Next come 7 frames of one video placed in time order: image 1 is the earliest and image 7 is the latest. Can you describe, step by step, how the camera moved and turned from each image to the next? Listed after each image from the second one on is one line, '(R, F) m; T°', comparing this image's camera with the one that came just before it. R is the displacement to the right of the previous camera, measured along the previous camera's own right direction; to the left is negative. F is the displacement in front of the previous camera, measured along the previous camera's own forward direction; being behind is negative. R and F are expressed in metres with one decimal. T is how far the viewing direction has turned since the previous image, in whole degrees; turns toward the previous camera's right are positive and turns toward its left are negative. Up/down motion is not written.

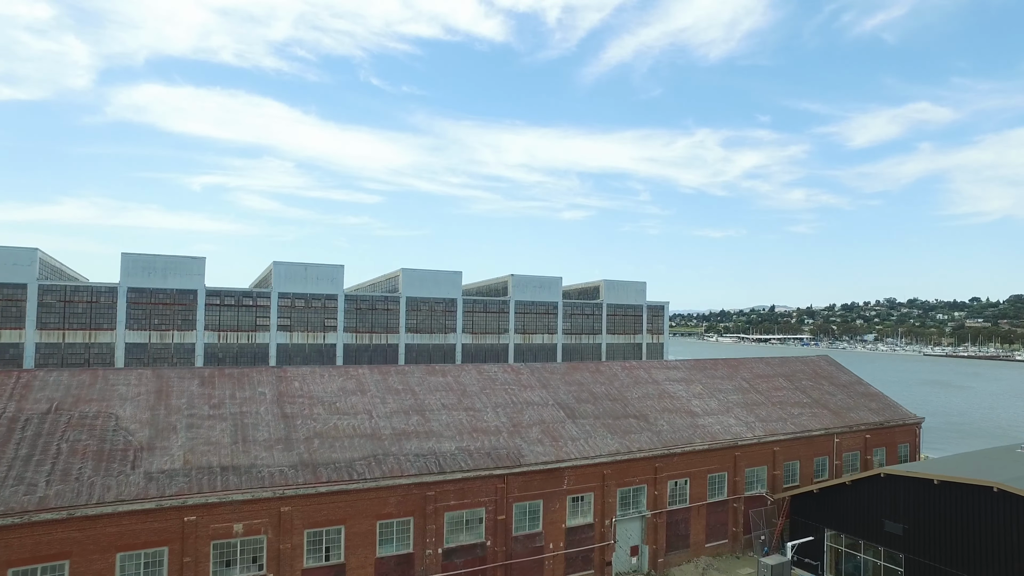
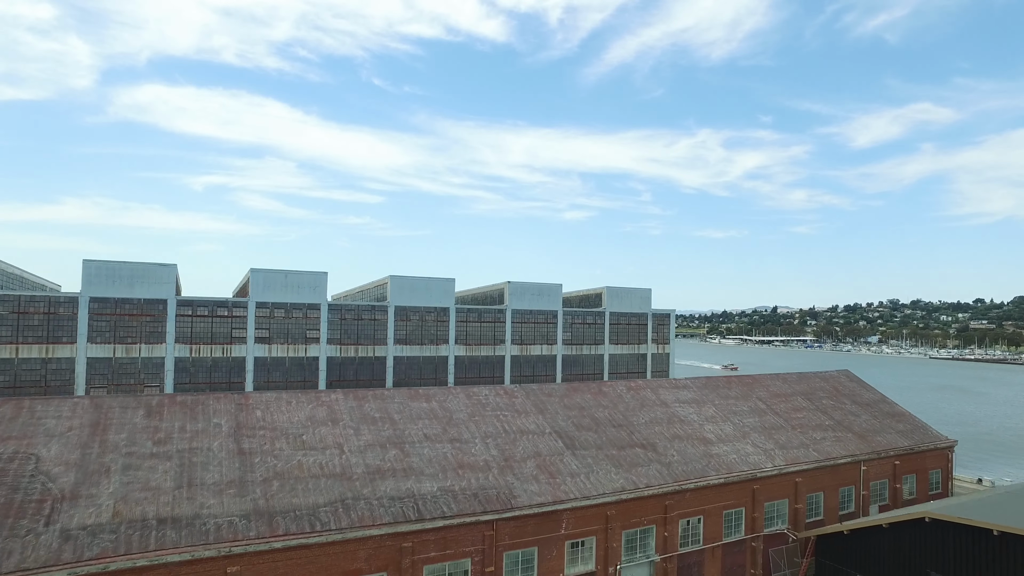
(+0.3, +2.7) m; 0°
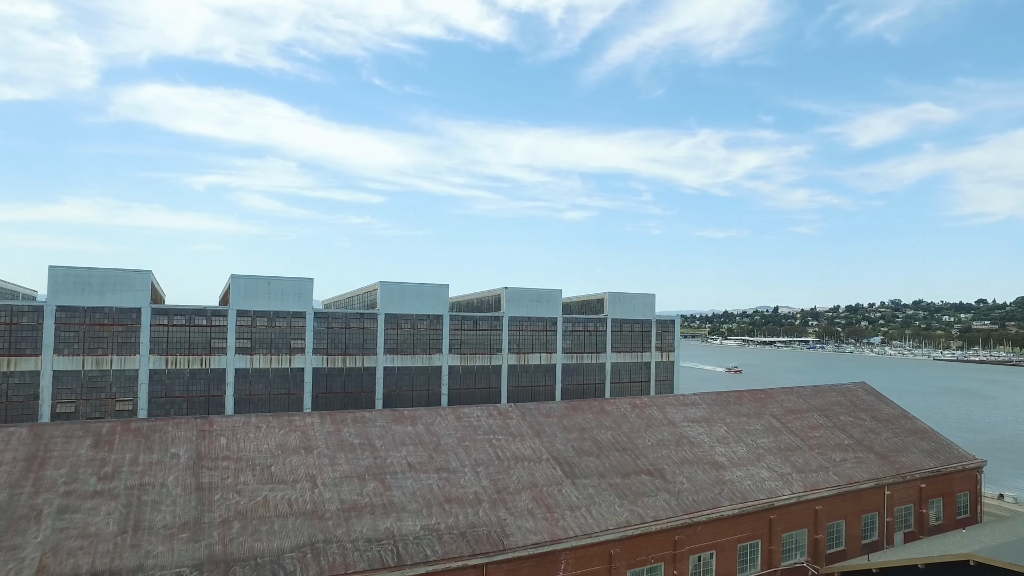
(+0.2, +2.0) m; 0°
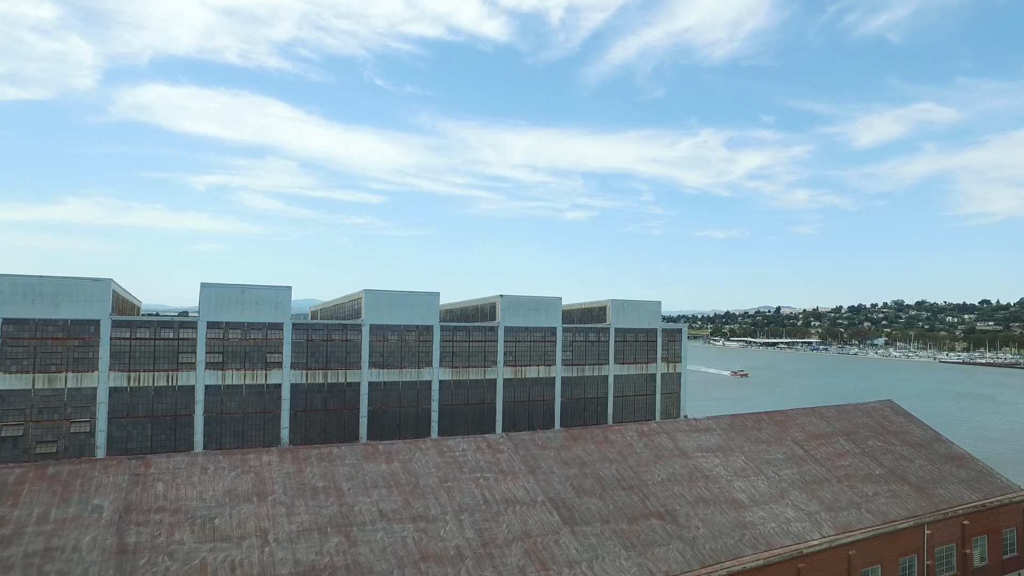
(+0.3, +2.7) m; 0°
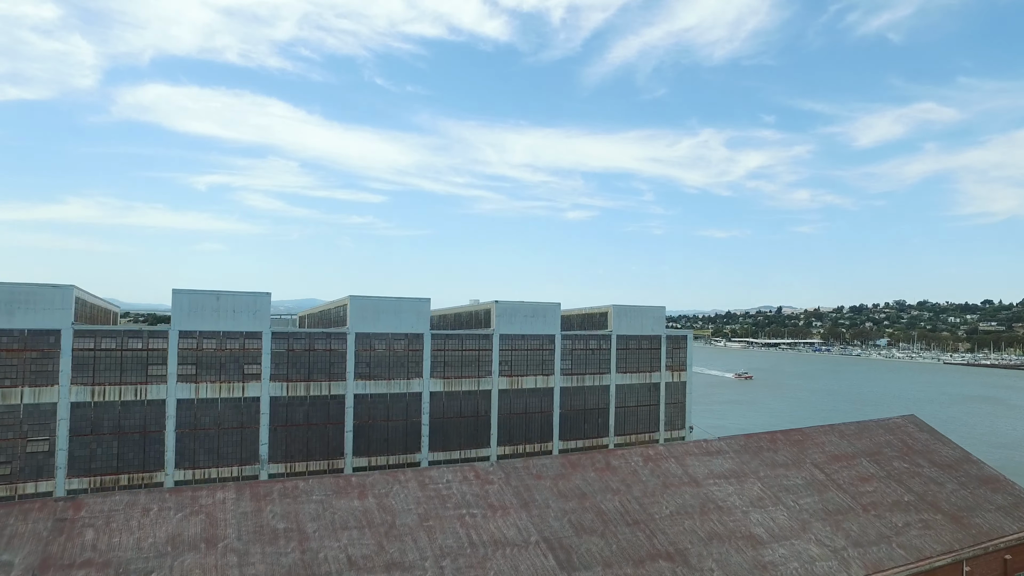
(+0.3, +2.1) m; 0°
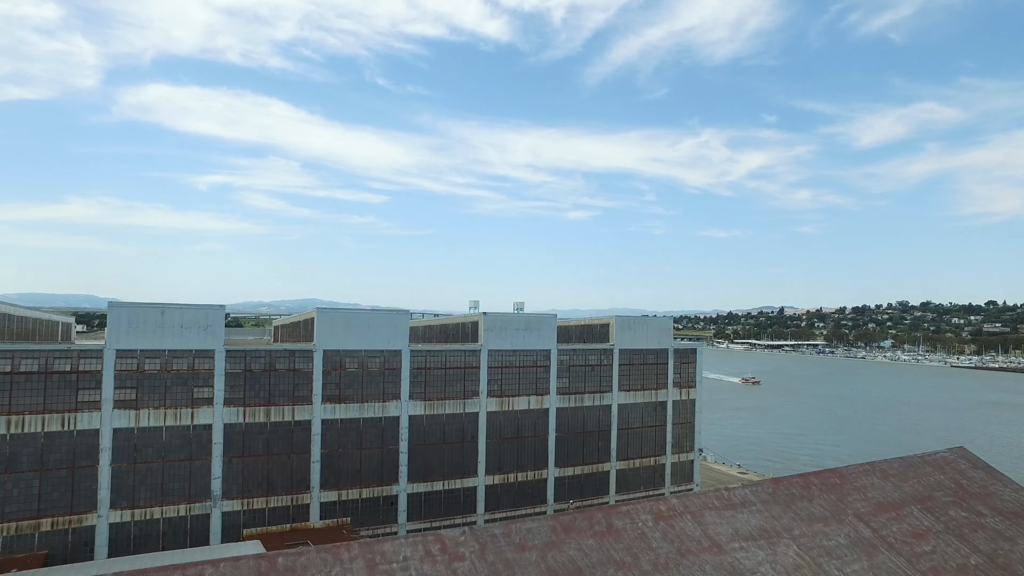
(+0.5, +3.8) m; 0°
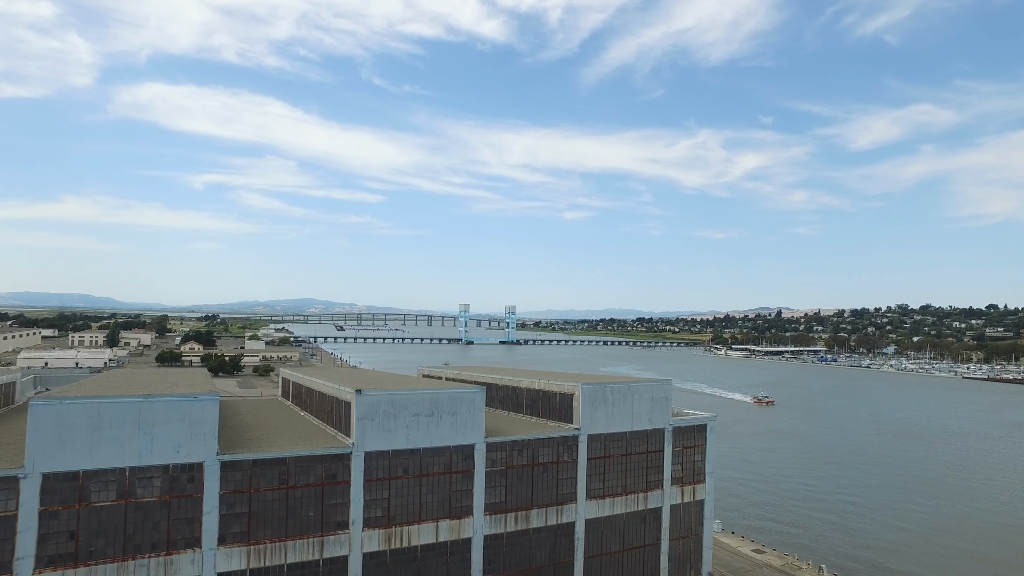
(+3.0, +12.5) m; 0°
